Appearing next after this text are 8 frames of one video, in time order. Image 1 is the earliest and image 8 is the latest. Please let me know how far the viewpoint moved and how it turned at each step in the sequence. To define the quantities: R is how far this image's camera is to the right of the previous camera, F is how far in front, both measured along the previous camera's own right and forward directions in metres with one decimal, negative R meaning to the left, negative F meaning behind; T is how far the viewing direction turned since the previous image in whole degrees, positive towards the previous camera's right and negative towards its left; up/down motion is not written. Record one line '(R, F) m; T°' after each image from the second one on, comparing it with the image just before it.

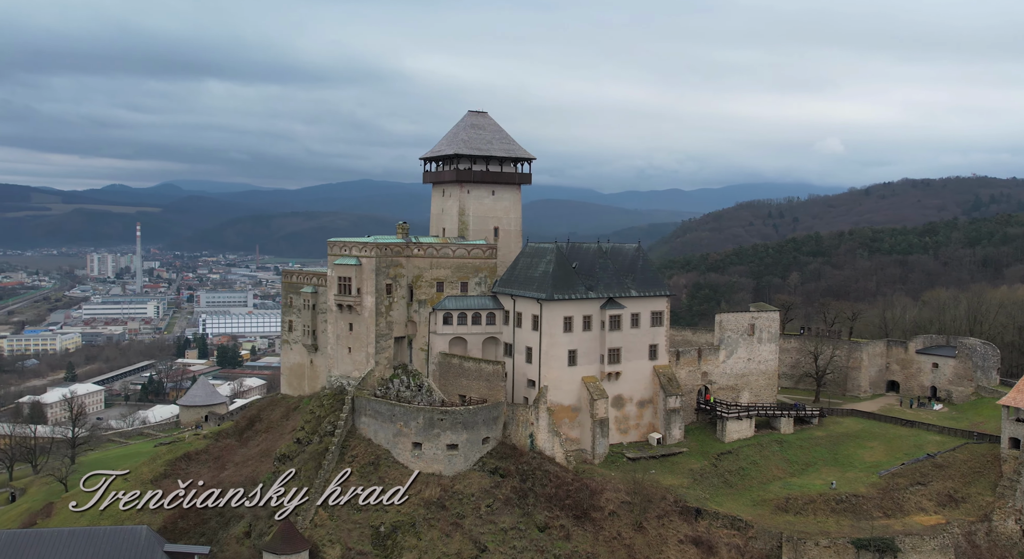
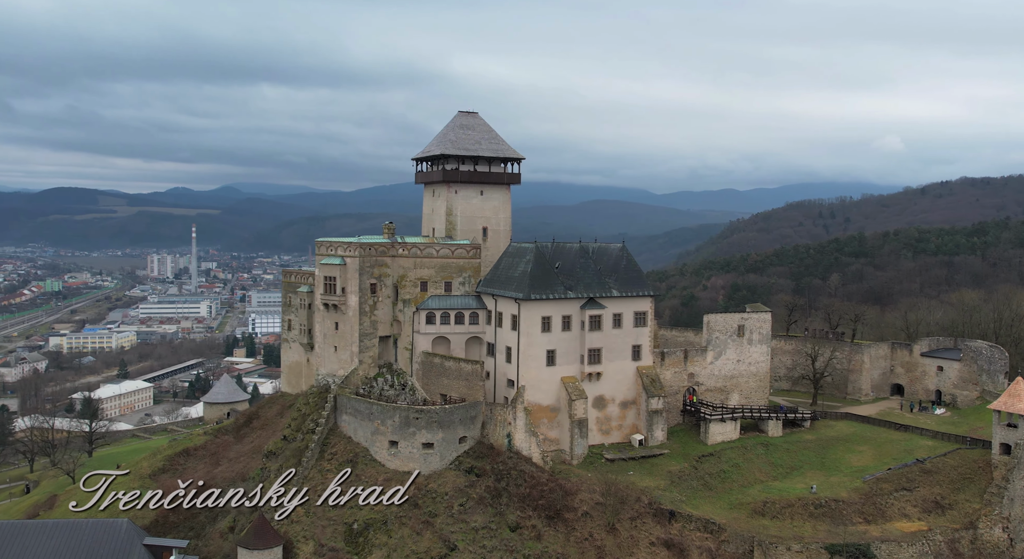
(+3.4, +0.1) m; -3°
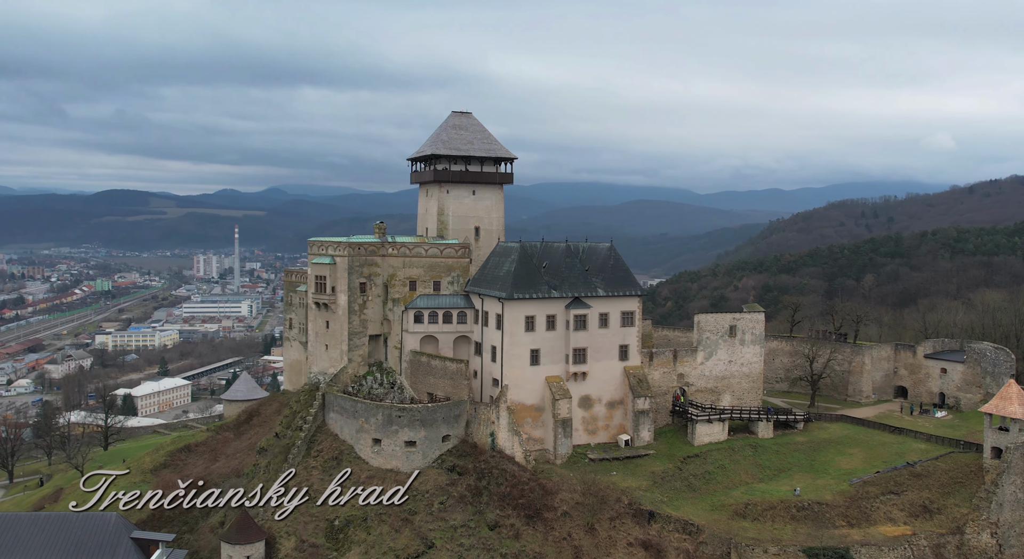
(+2.6, 0.0) m; -2°
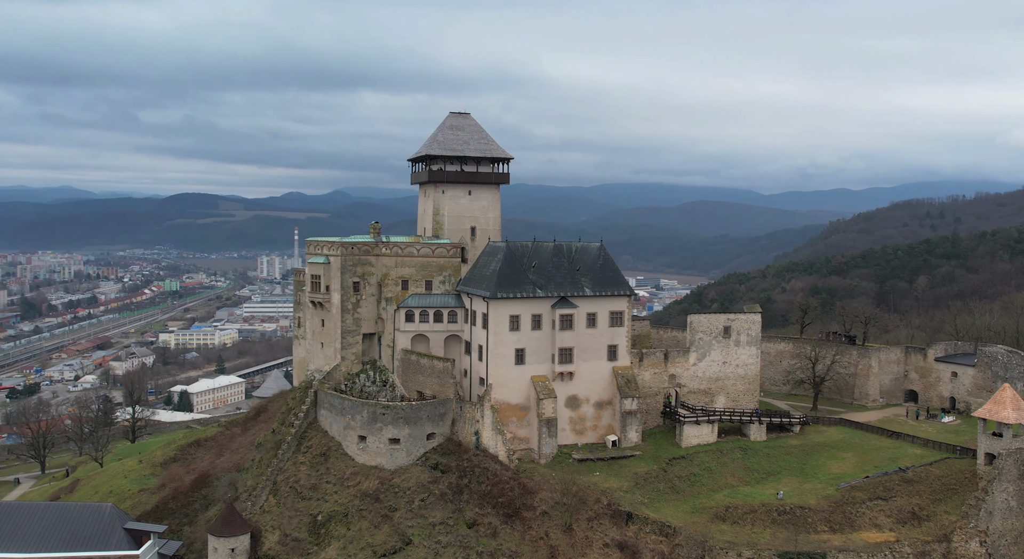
(+3.4, 0.0) m; -4°
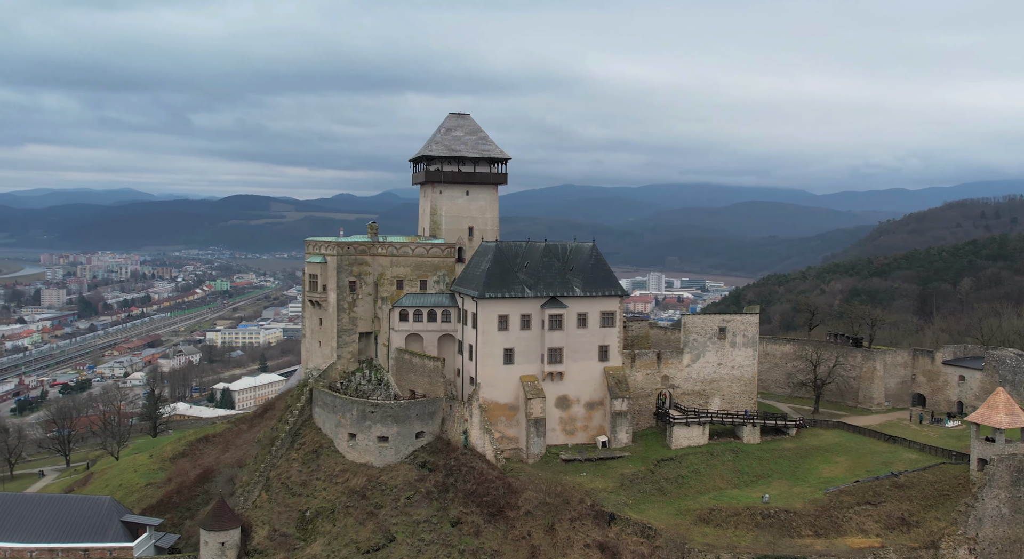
(+2.7, 0.0) m; -3°
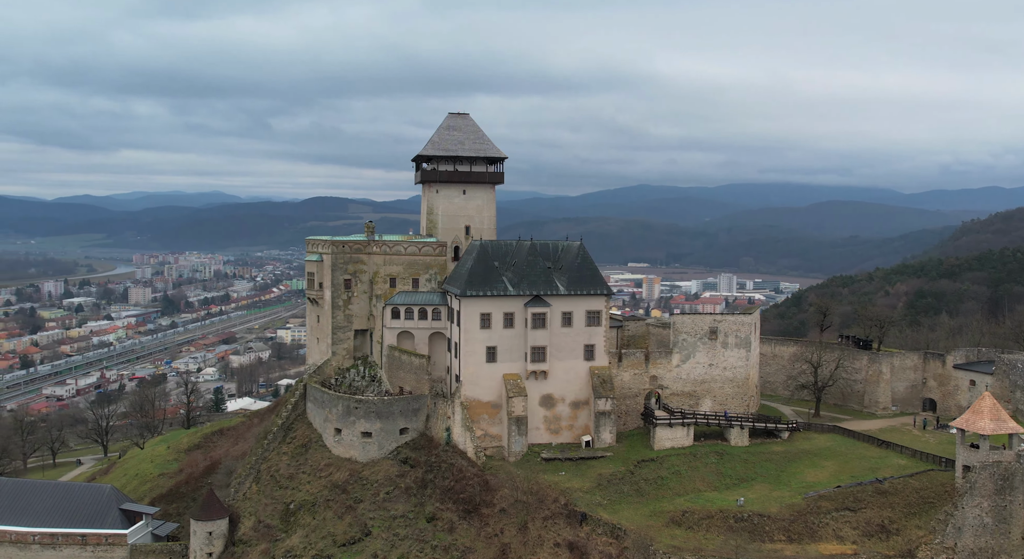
(+4.2, 0.0) m; -5°
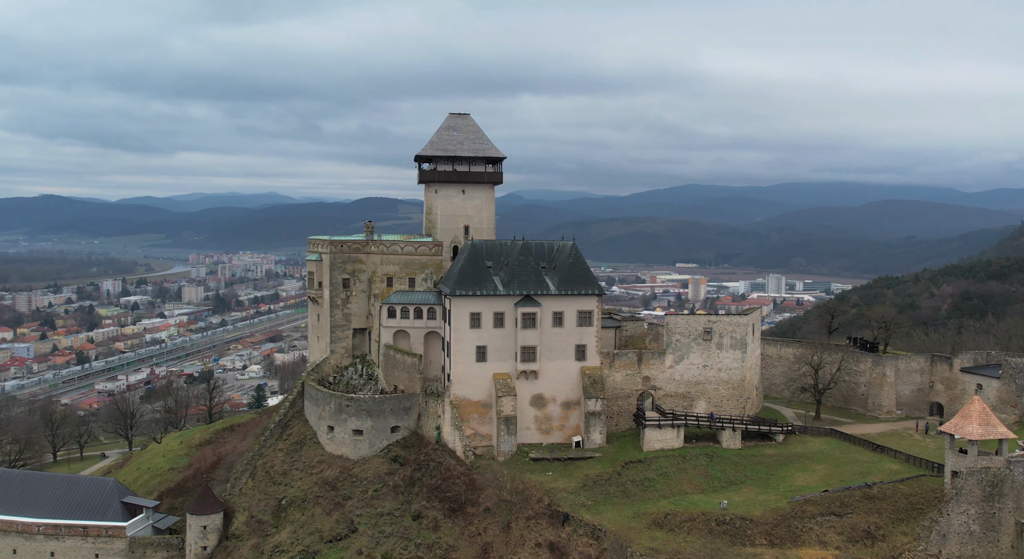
(+2.7, 0.0) m; -3°
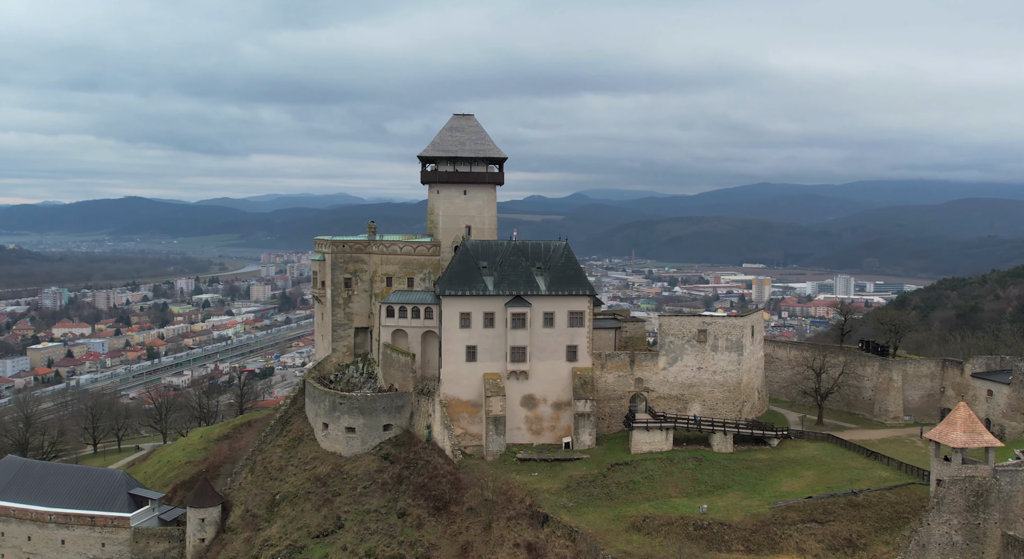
(+3.5, 0.0) m; -4°
